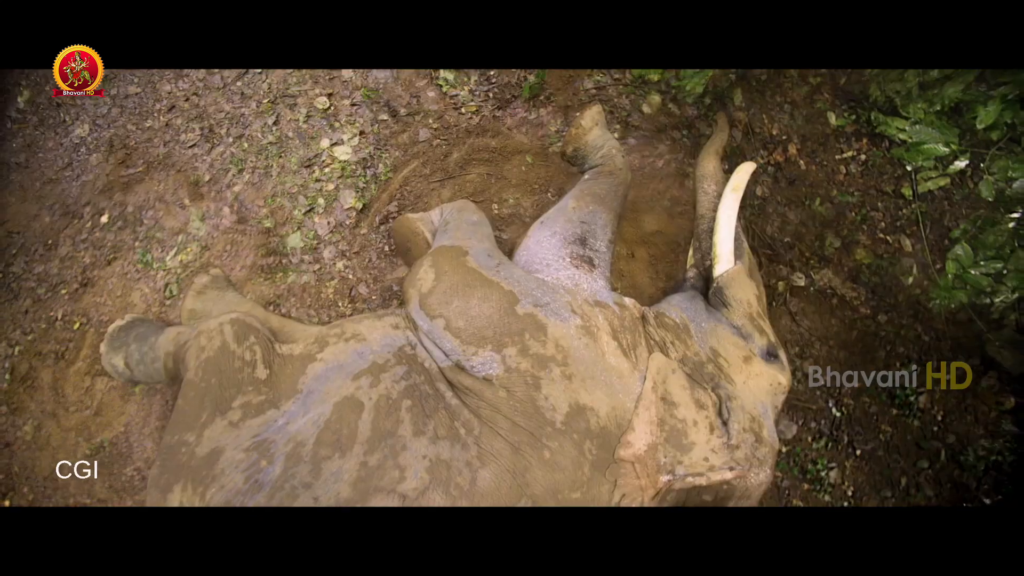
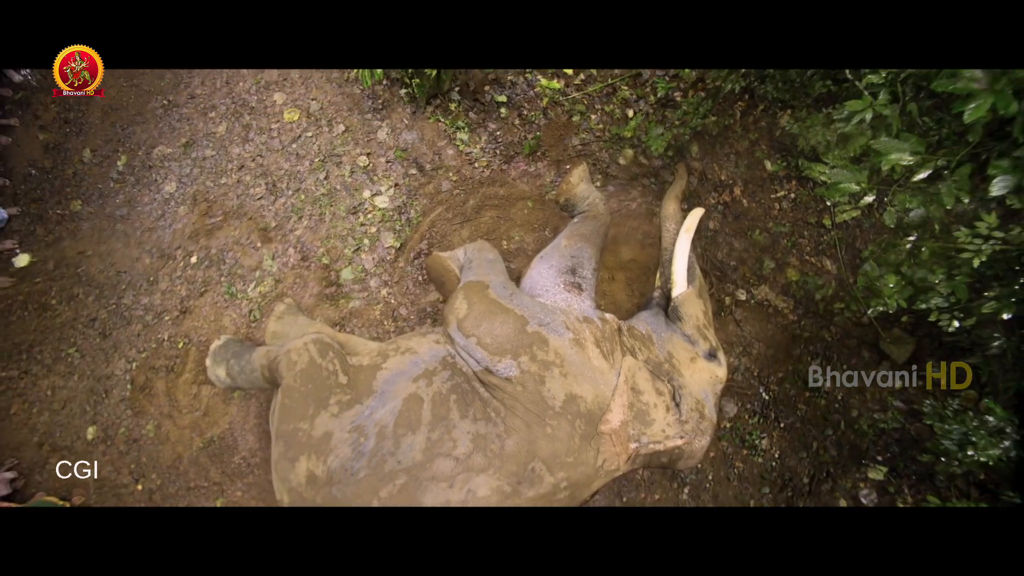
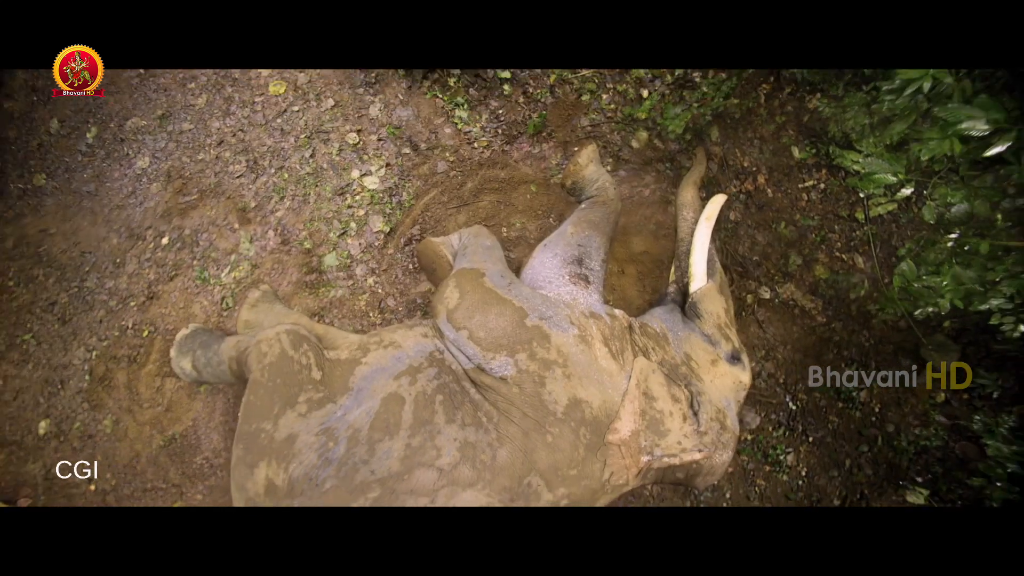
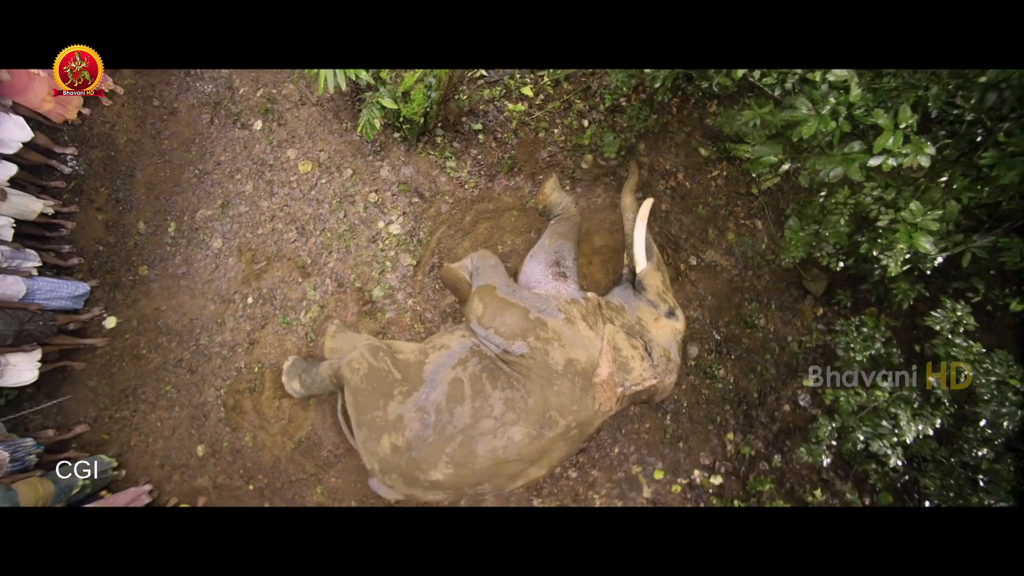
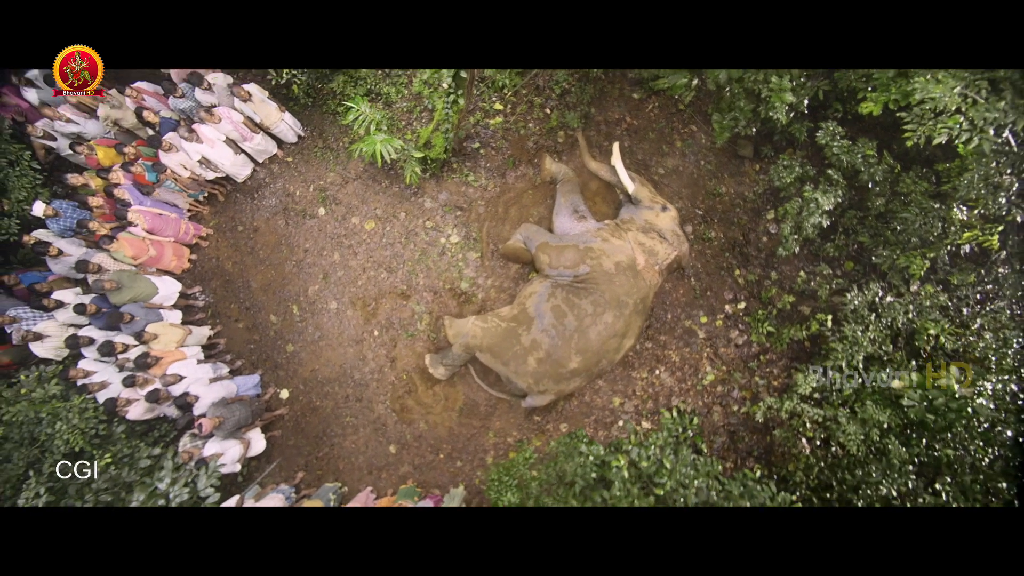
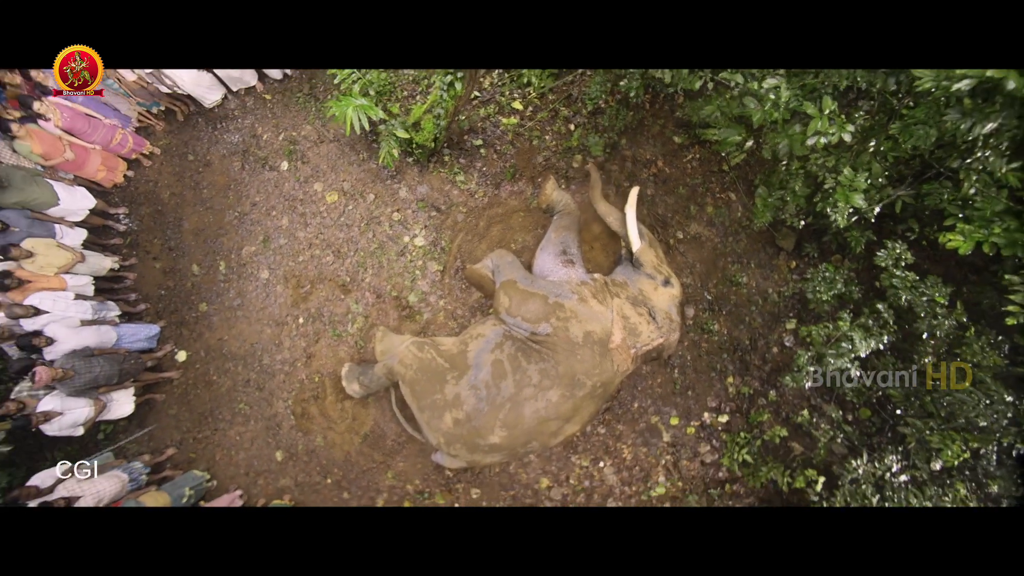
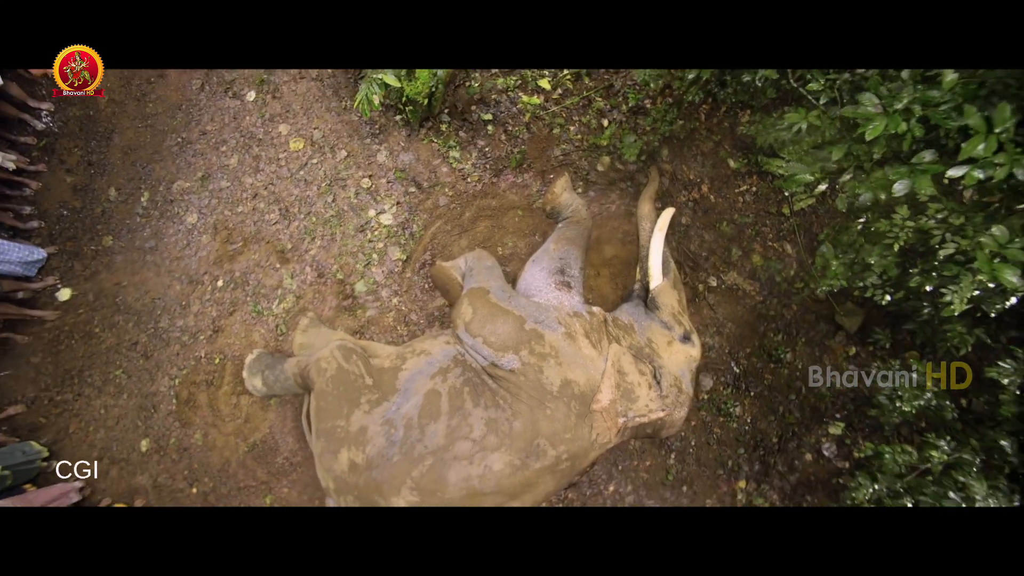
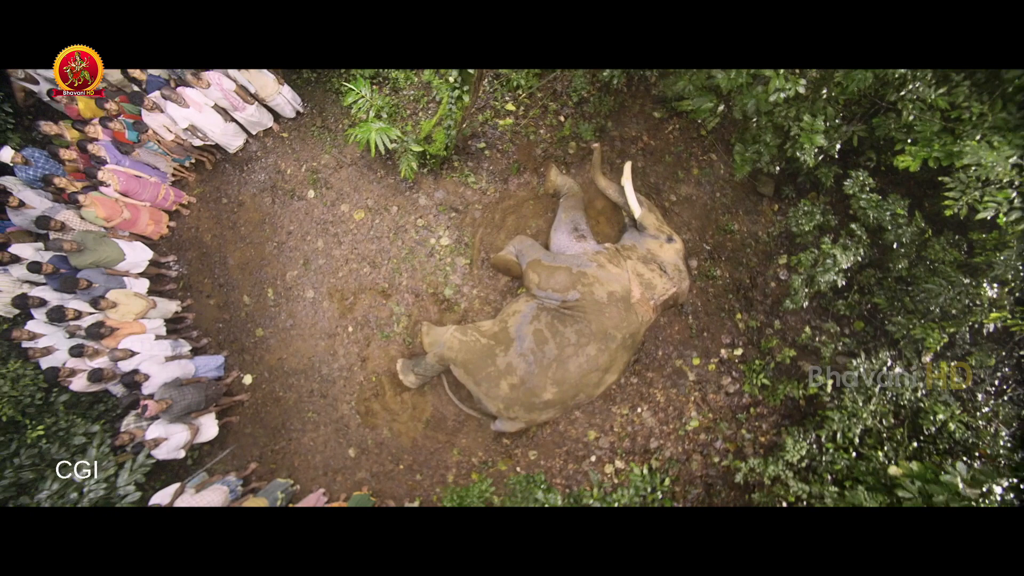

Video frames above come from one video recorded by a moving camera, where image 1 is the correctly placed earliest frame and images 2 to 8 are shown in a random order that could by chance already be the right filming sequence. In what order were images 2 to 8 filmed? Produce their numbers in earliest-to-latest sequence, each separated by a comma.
3, 2, 7, 4, 6, 8, 5
